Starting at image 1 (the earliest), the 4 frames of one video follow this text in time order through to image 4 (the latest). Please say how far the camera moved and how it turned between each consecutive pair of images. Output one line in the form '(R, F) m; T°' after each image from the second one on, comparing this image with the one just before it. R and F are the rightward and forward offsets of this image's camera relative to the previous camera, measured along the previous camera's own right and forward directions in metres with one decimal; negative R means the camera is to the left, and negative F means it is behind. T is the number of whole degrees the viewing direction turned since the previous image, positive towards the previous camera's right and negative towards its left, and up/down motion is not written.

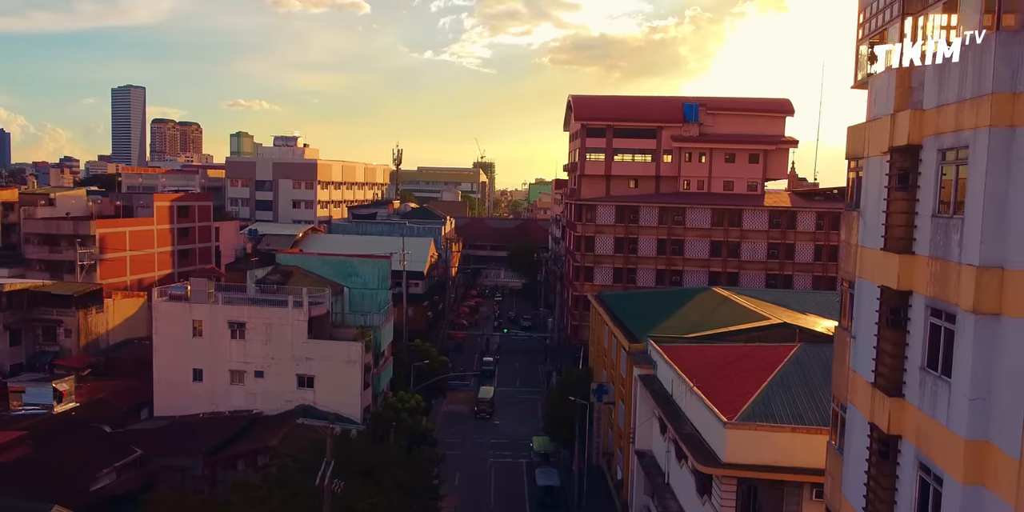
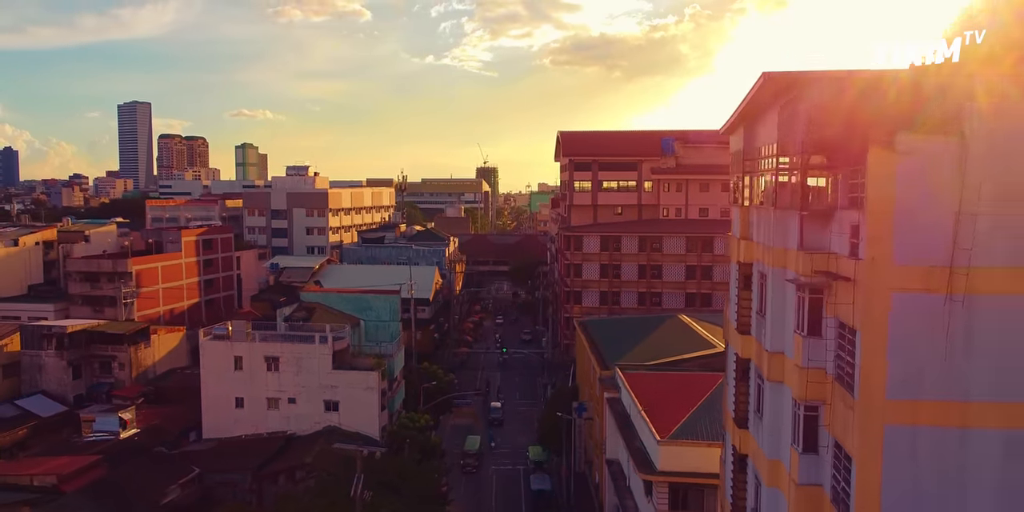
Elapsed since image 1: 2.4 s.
(+0.6, -4.0) m; 0°
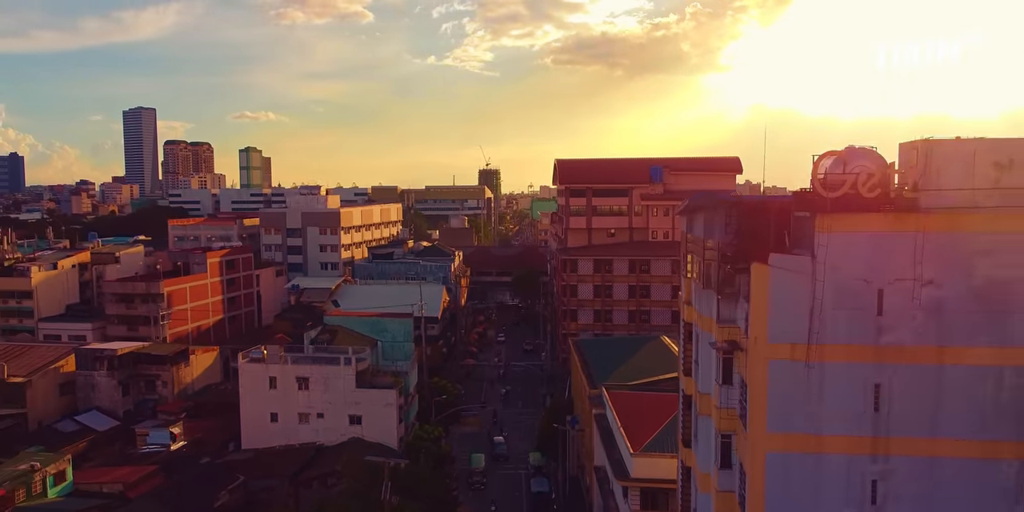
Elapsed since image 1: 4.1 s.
(+0.1, -3.7) m; 0°
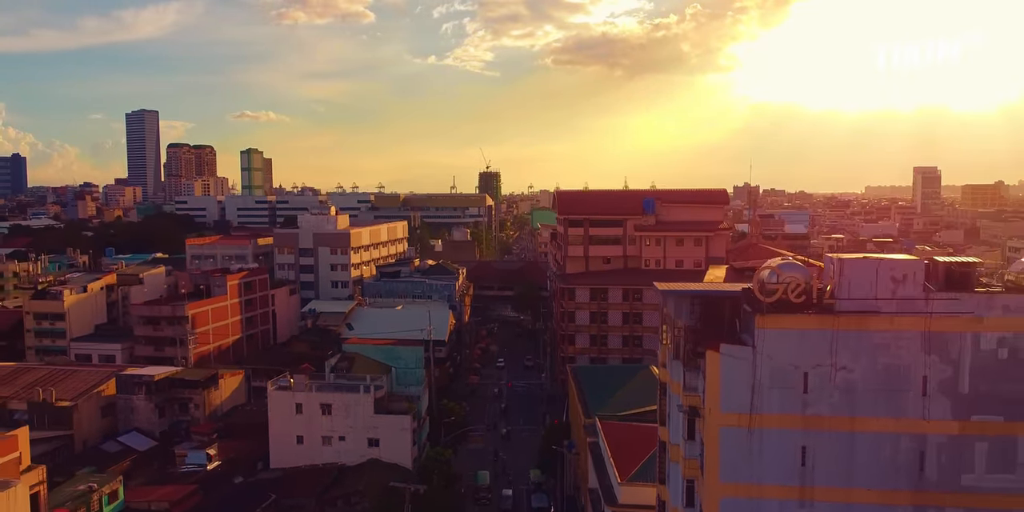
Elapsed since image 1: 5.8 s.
(-0.2, -3.3) m; 0°
